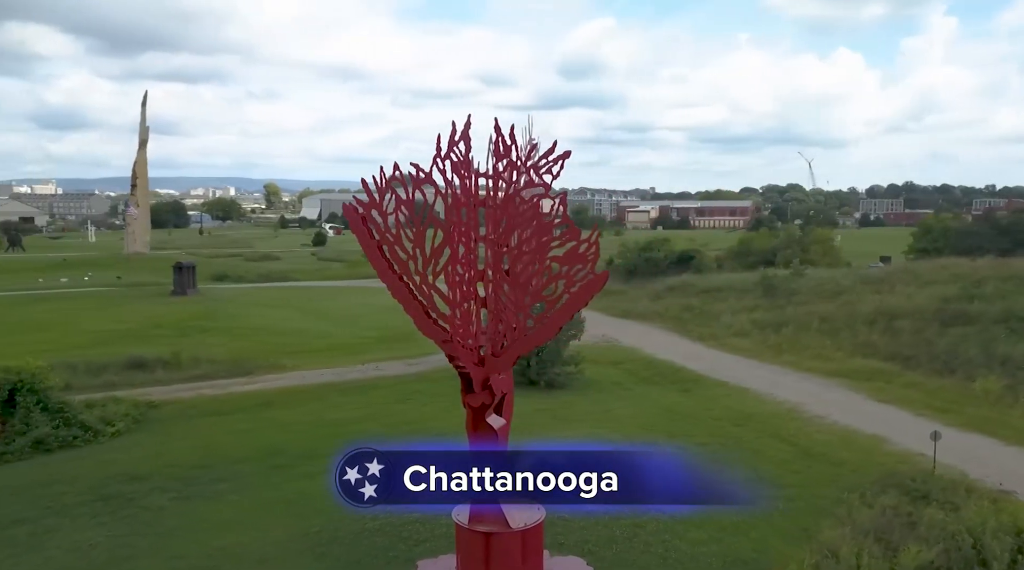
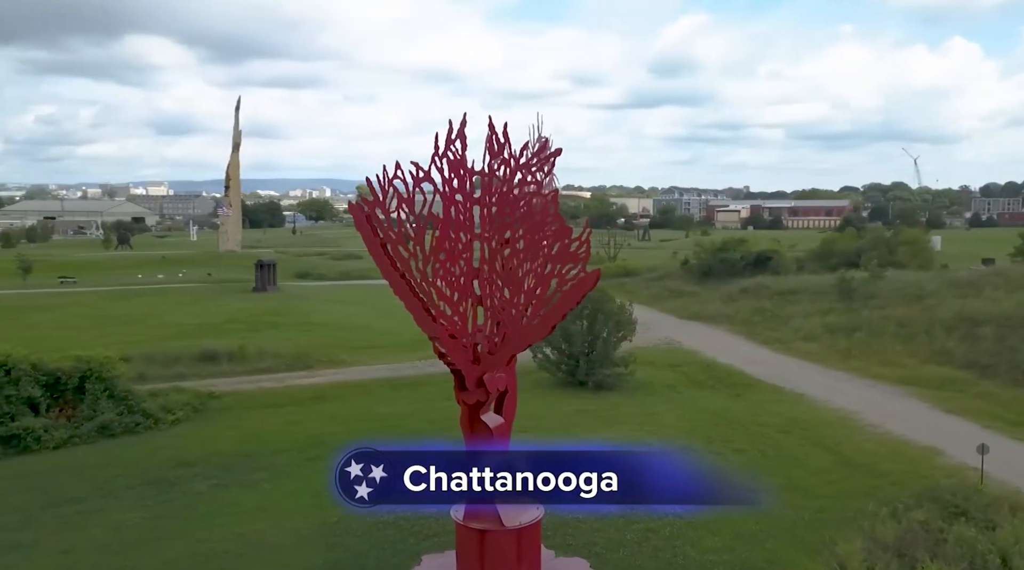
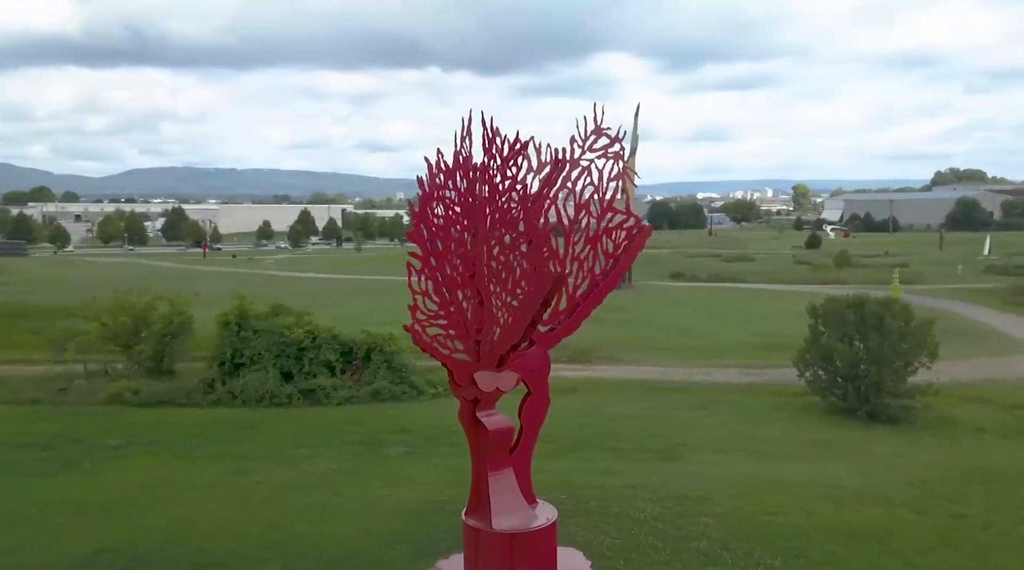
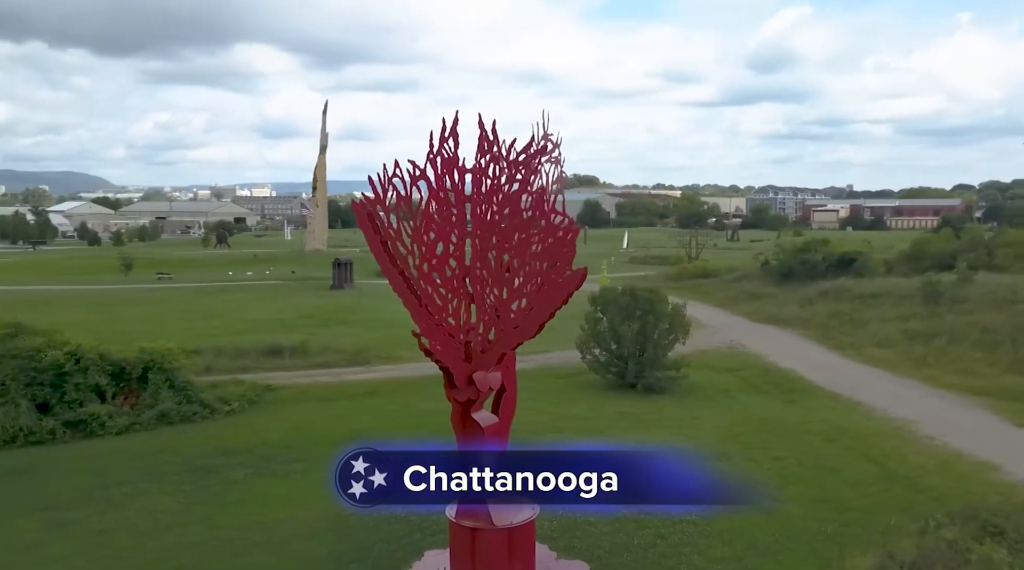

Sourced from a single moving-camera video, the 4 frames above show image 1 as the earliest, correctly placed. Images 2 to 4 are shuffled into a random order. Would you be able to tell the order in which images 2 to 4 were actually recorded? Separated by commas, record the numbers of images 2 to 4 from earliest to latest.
2, 4, 3
